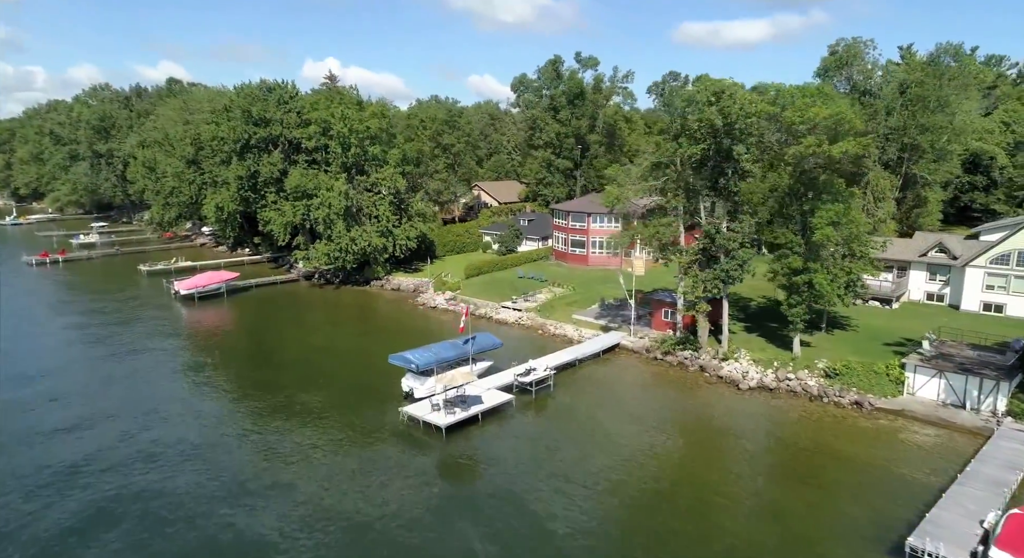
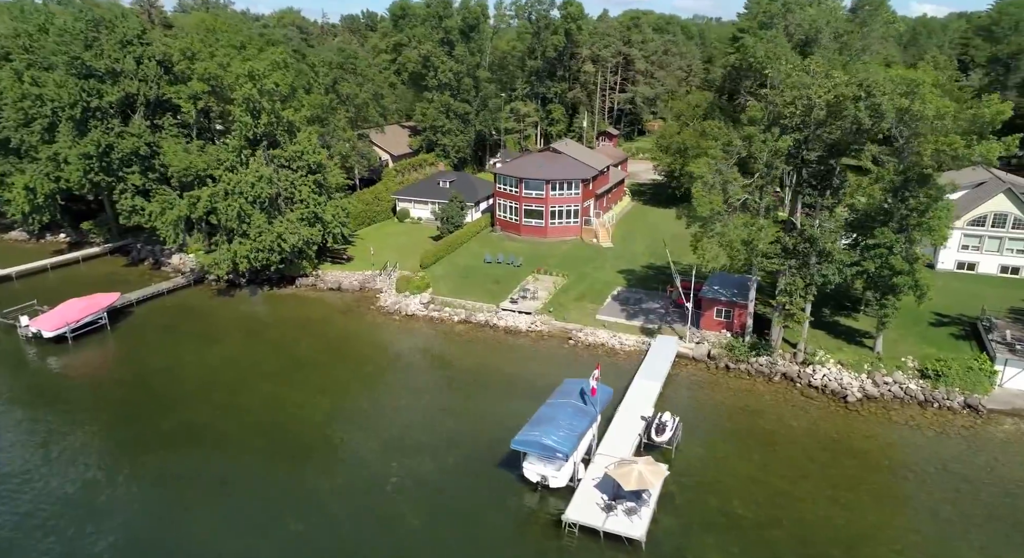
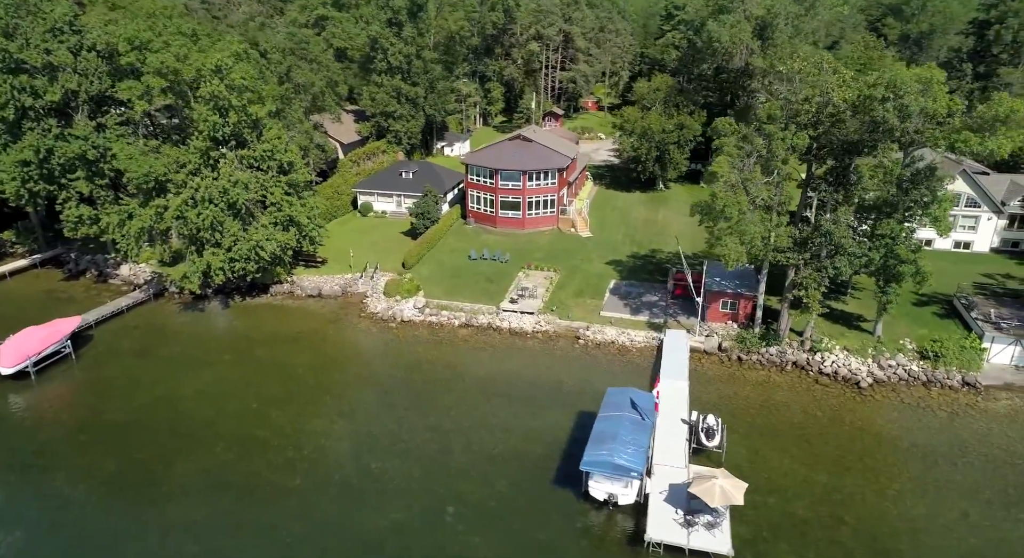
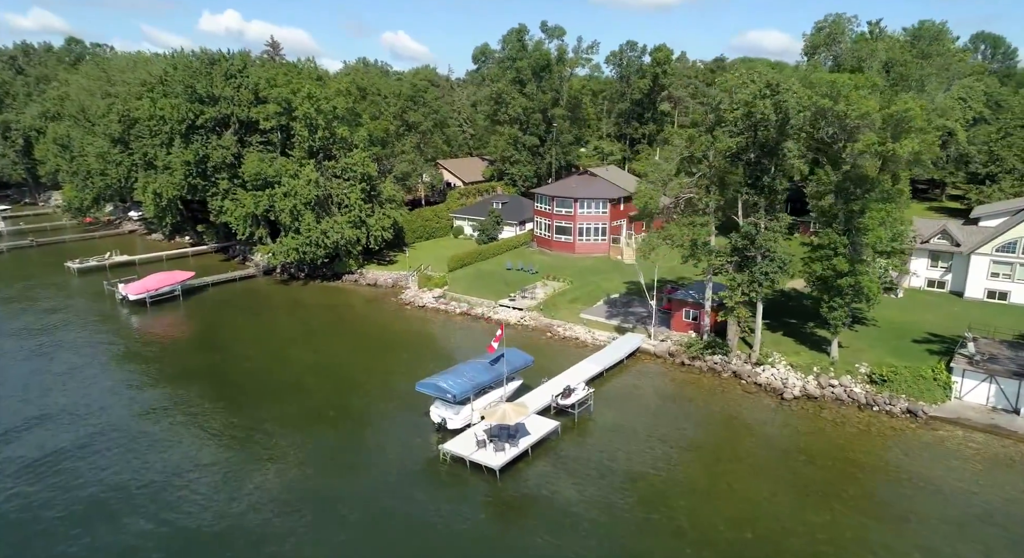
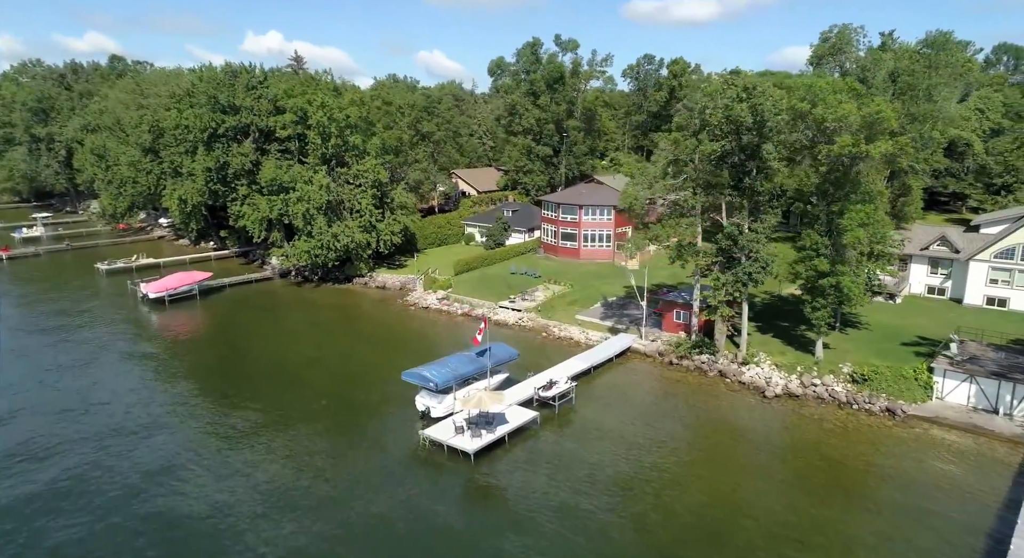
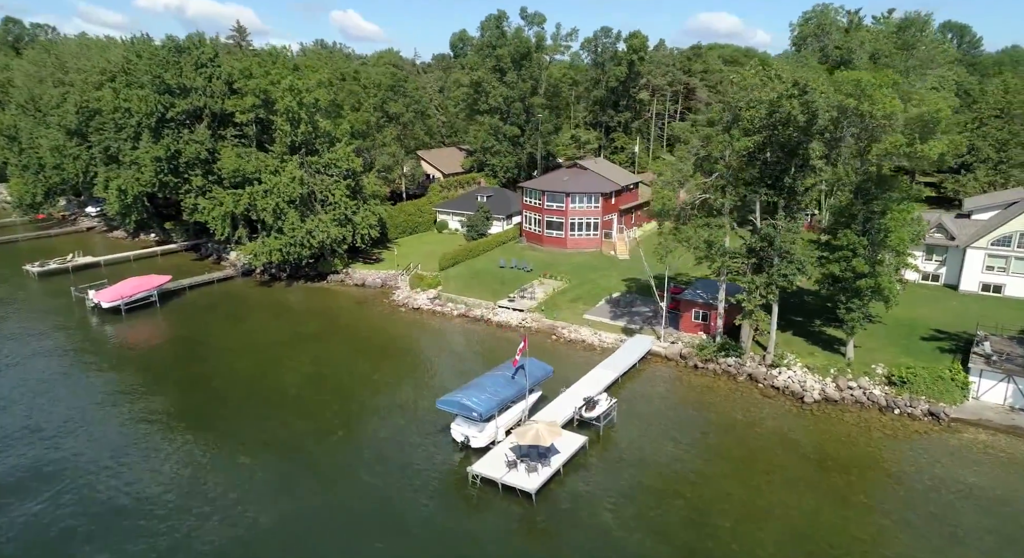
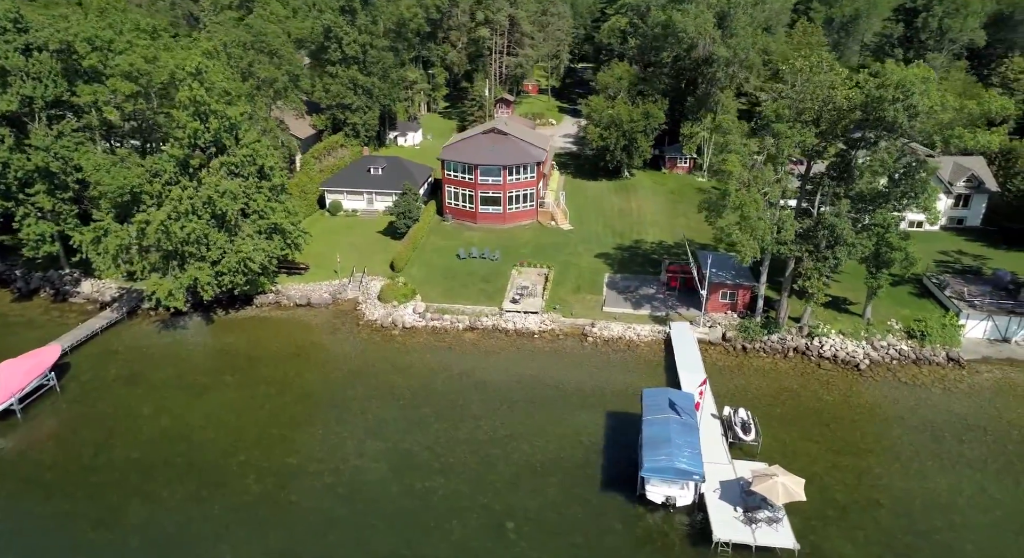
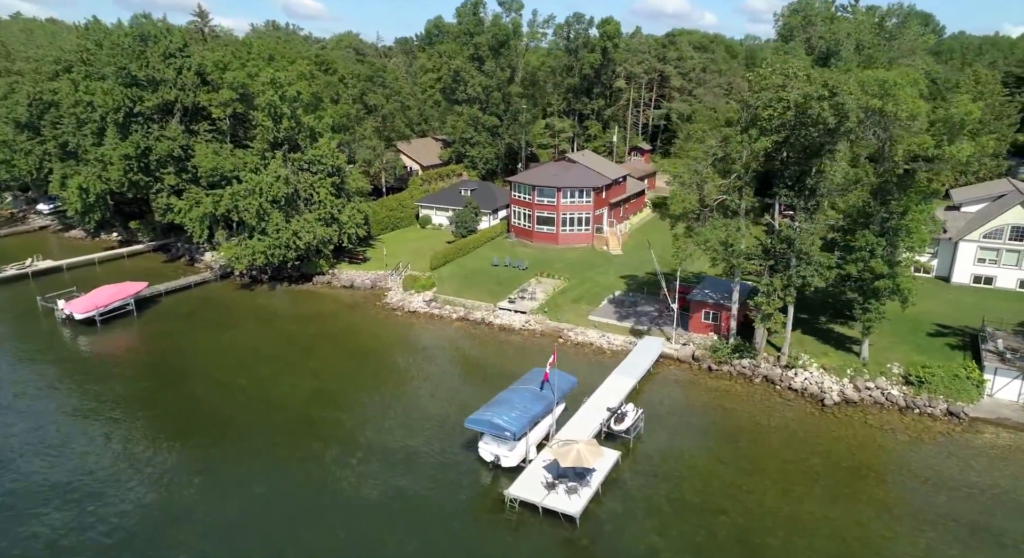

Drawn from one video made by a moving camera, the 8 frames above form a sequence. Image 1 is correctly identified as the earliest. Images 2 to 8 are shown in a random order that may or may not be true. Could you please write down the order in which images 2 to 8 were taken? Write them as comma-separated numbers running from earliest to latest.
5, 4, 6, 8, 2, 3, 7
